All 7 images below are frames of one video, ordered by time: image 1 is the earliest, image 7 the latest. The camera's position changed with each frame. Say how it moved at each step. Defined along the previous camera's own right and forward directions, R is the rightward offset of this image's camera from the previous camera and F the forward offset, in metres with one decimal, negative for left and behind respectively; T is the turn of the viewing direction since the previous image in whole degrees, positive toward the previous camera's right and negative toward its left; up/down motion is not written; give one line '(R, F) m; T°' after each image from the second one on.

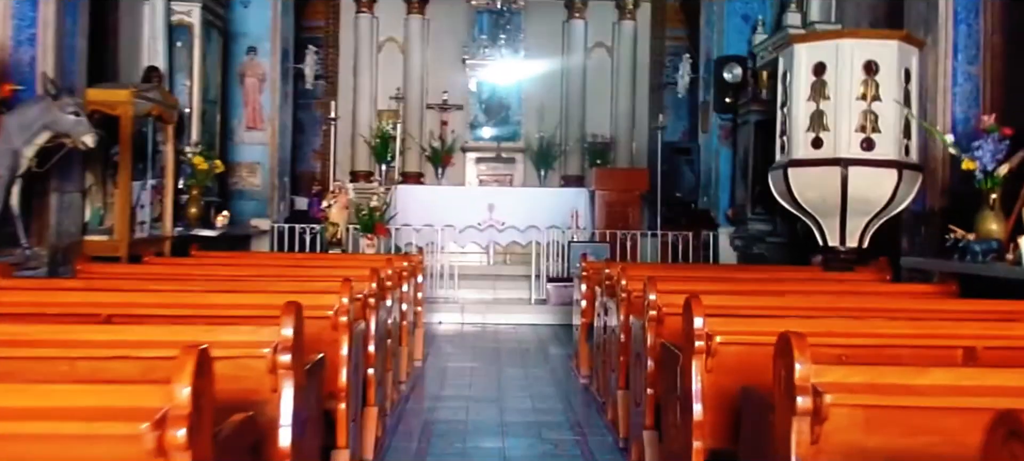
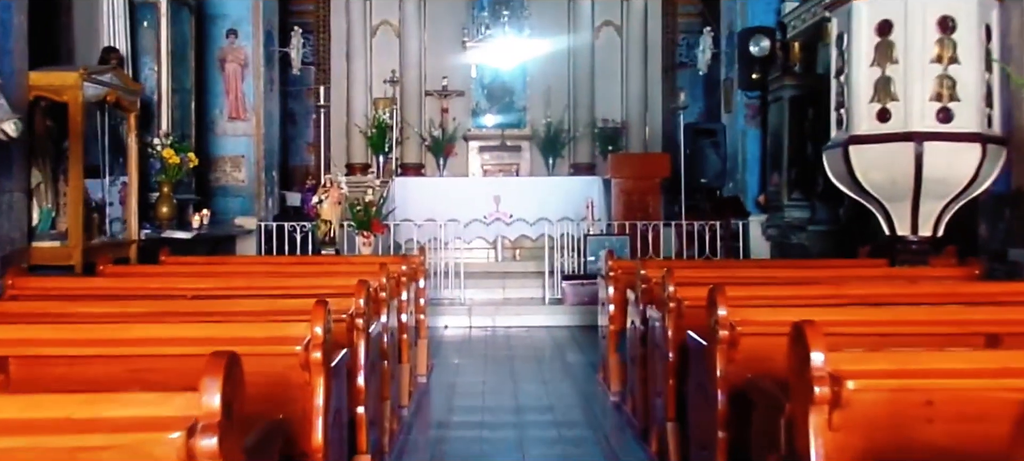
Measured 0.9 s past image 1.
(-0.1, +0.9) m; 0°
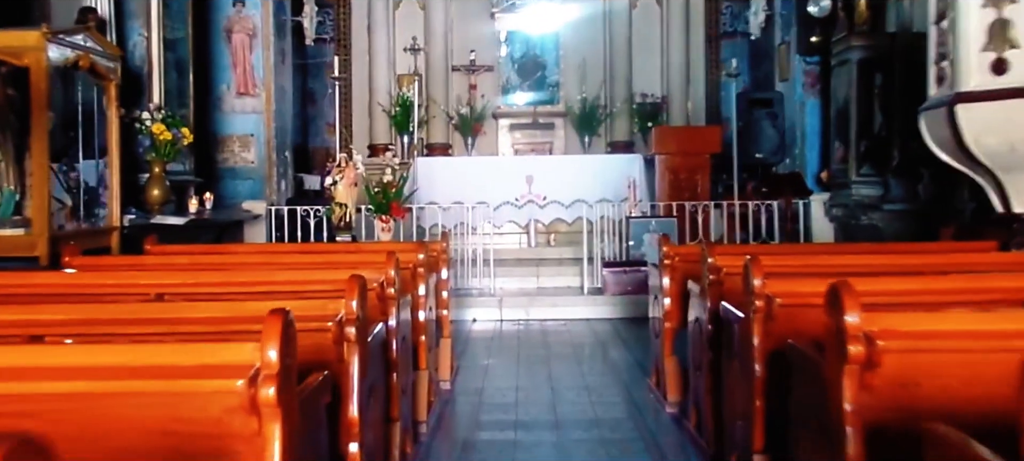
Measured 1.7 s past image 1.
(0.0, +0.8) m; -2°
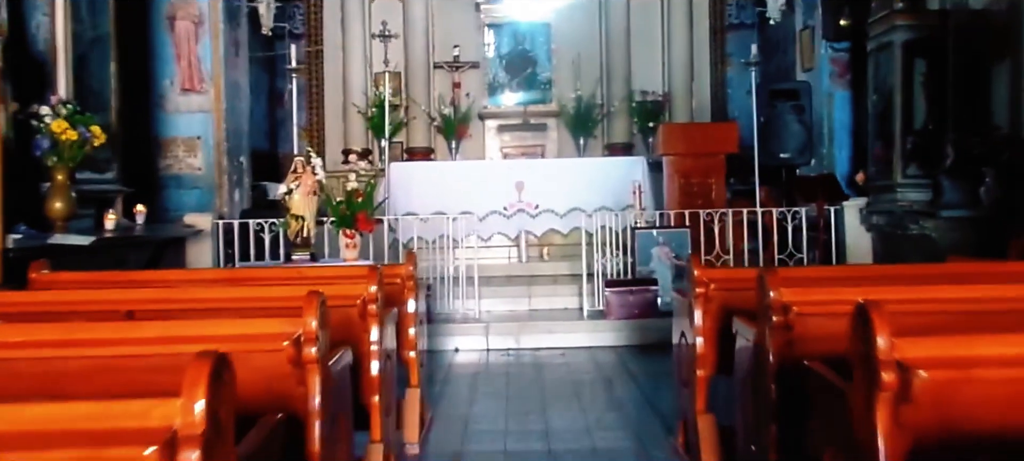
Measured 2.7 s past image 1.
(0.0, +1.1) m; 0°
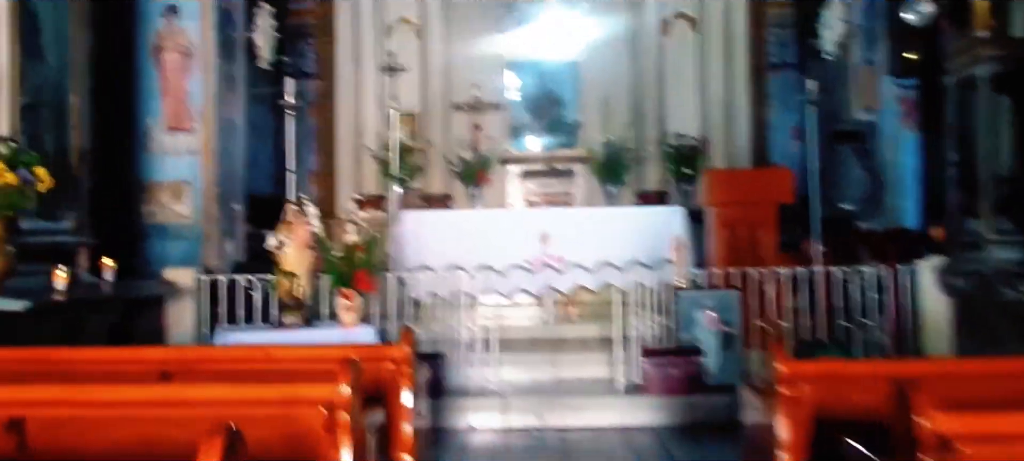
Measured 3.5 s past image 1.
(0.0, +0.8) m; -1°
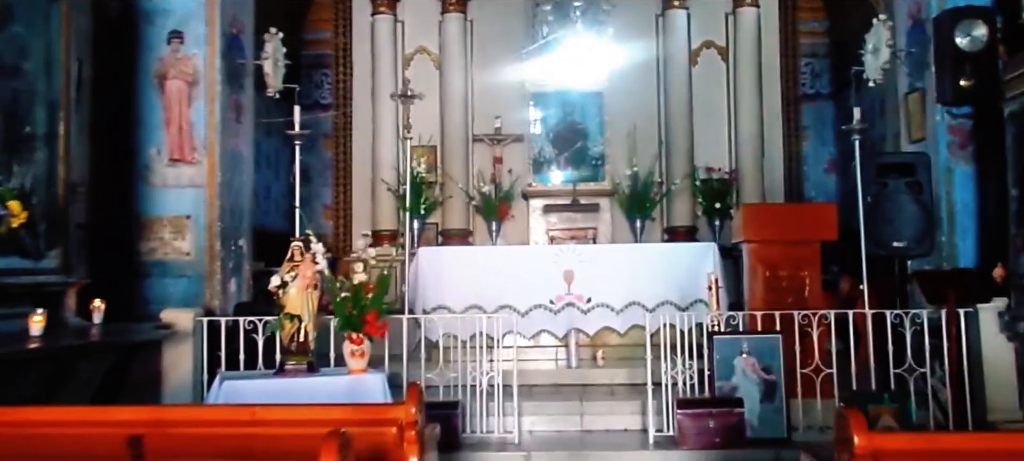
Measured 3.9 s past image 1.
(0.0, +0.4) m; -1°
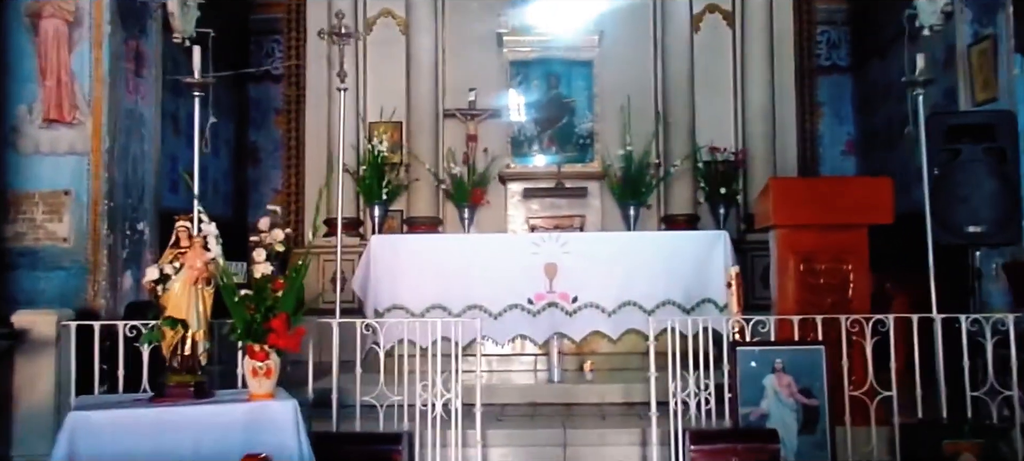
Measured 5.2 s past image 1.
(+0.1, +1.3) m; +1°
